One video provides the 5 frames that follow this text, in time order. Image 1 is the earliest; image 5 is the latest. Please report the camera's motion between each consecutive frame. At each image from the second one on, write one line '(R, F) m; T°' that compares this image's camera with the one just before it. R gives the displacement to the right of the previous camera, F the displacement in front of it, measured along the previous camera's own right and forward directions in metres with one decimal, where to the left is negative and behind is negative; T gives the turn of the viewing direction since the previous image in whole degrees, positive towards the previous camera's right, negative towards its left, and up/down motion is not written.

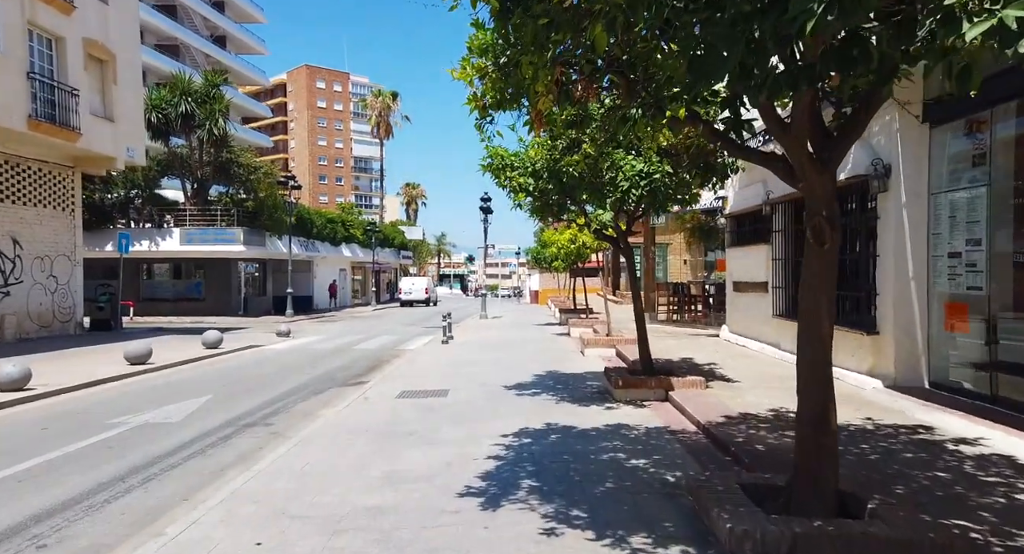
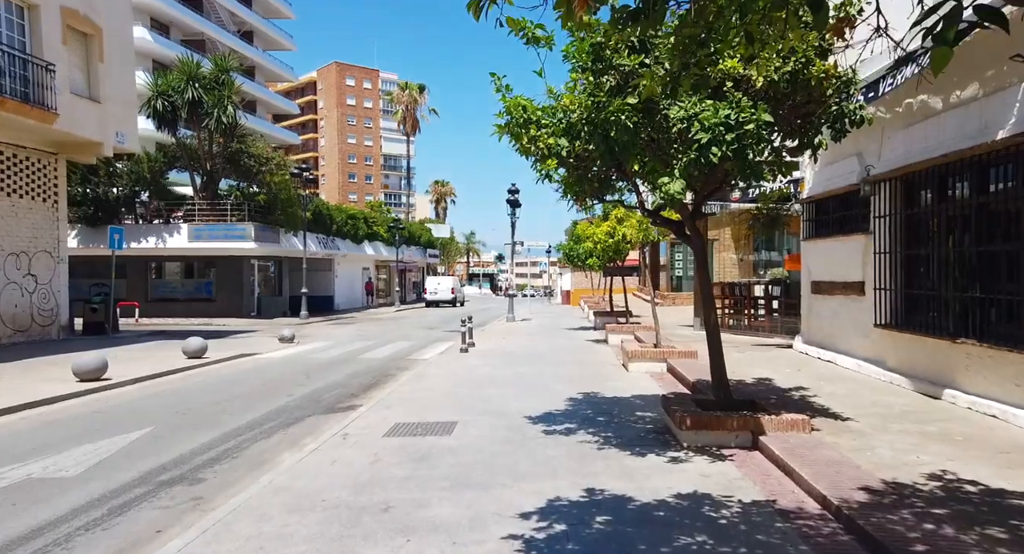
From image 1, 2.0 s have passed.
(+0.1, +2.5) m; -3°
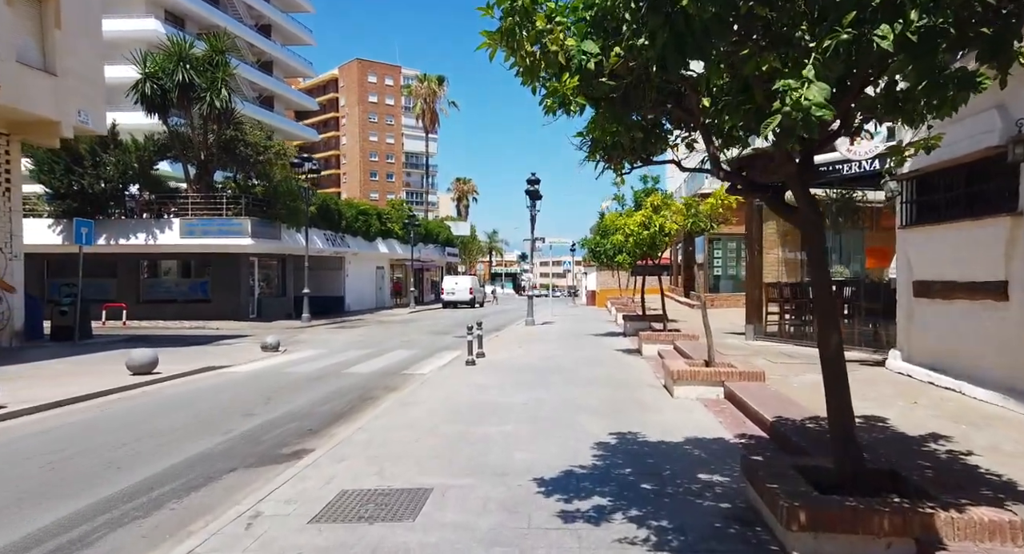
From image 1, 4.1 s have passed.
(+0.2, +2.6) m; -2°
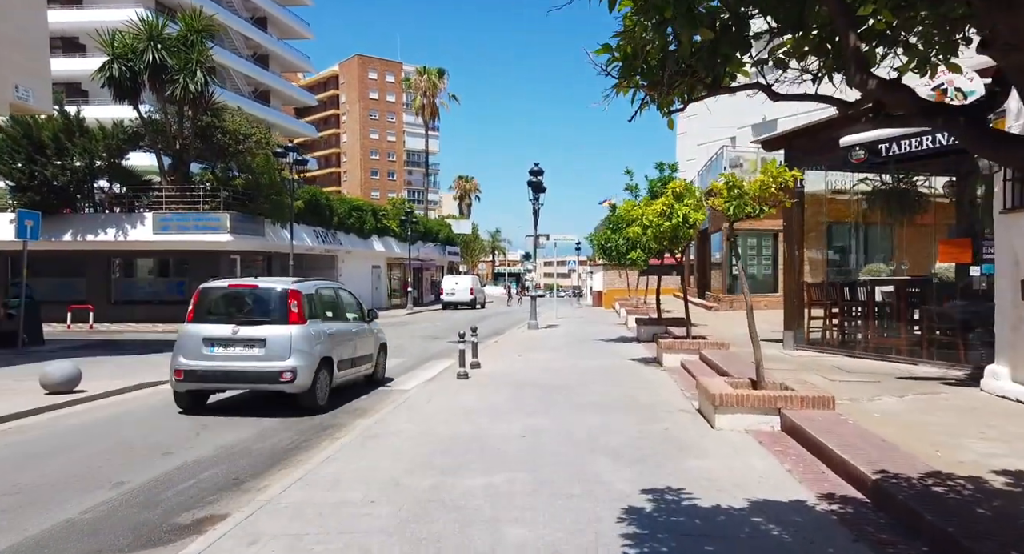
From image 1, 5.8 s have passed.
(+0.1, +2.0) m; 0°
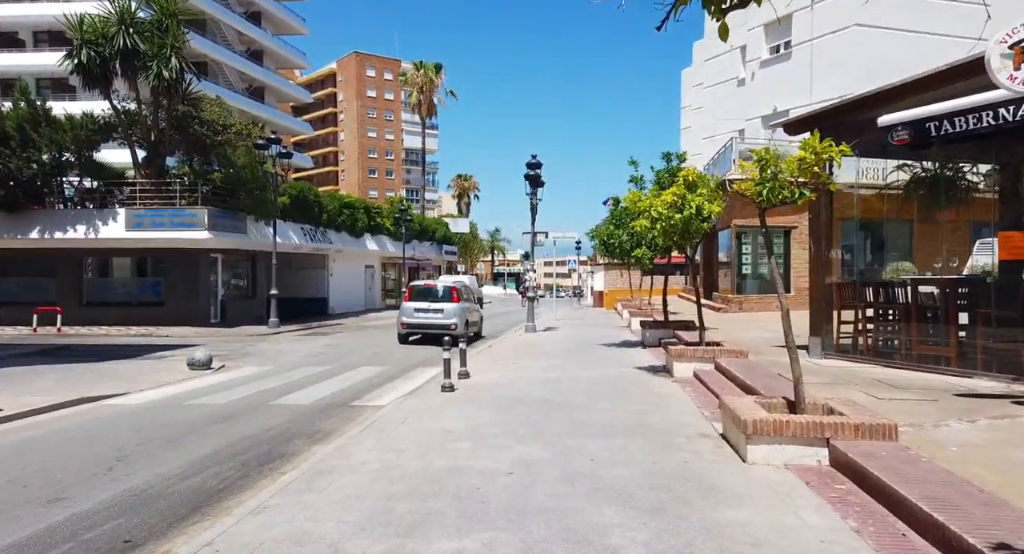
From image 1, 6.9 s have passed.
(+0.2, +1.4) m; 0°
